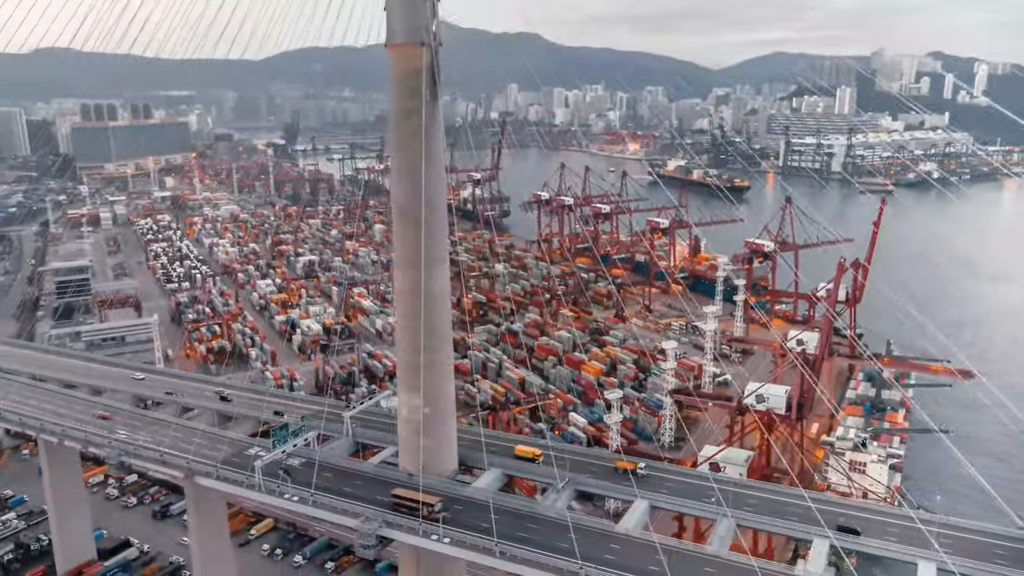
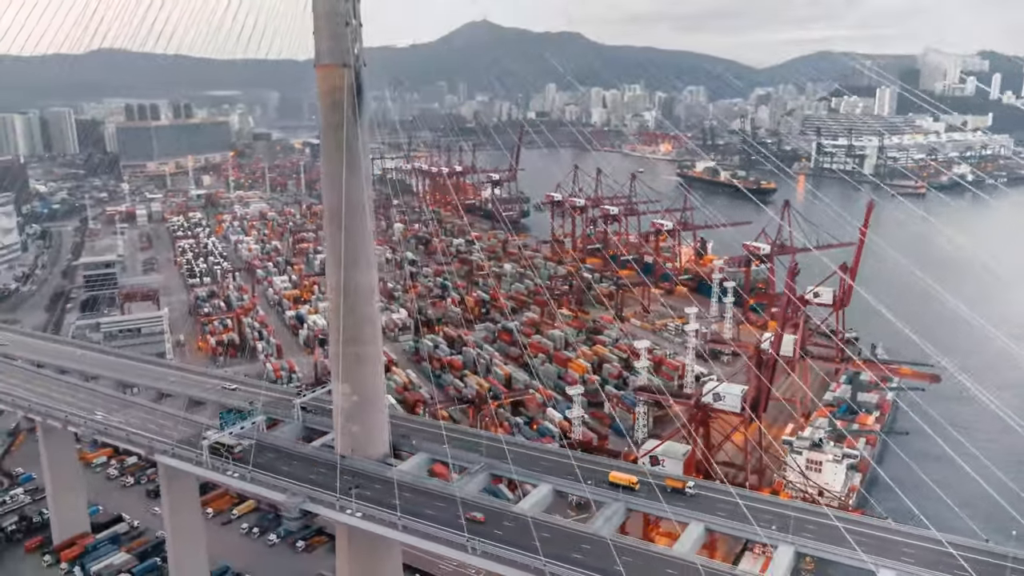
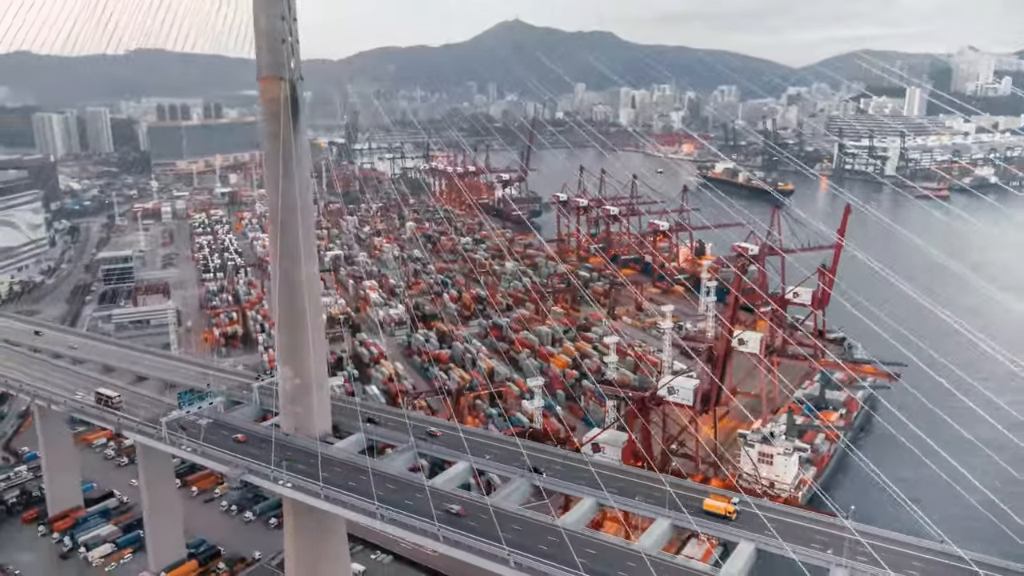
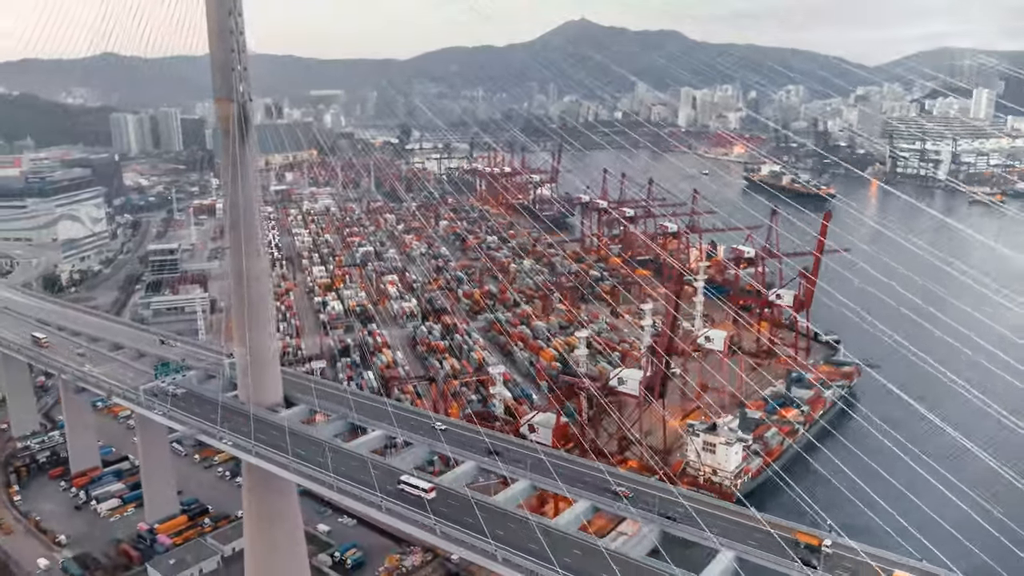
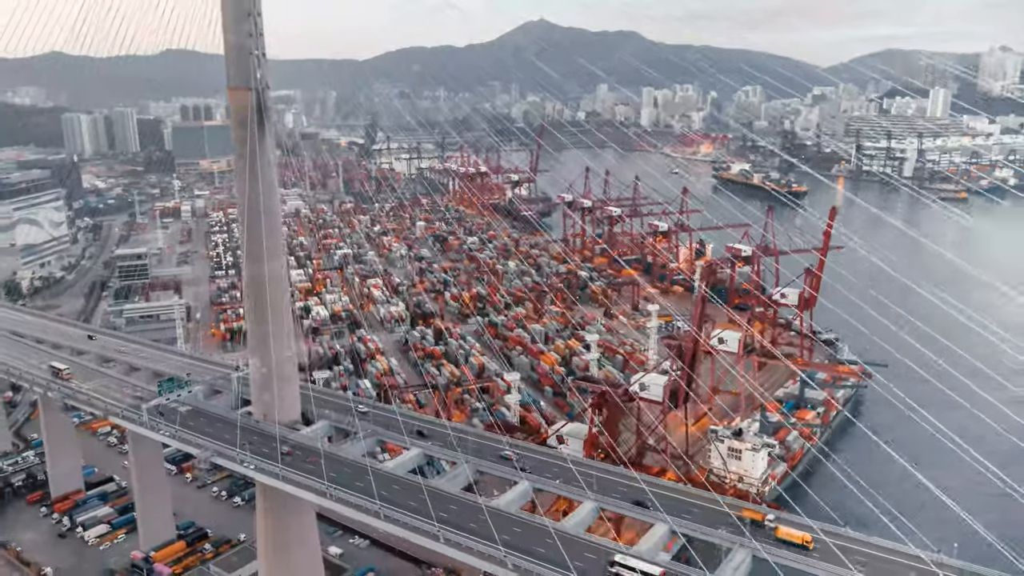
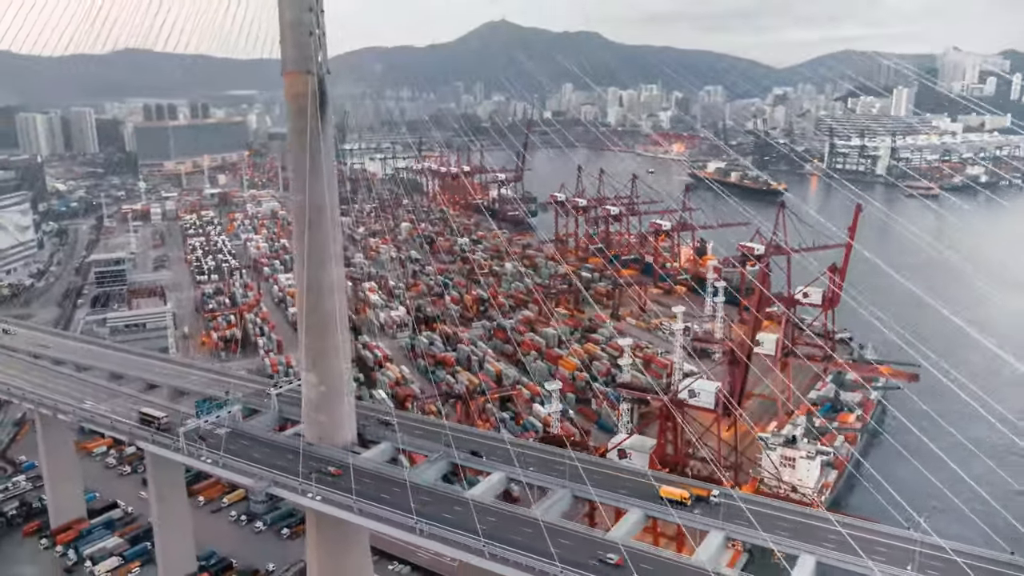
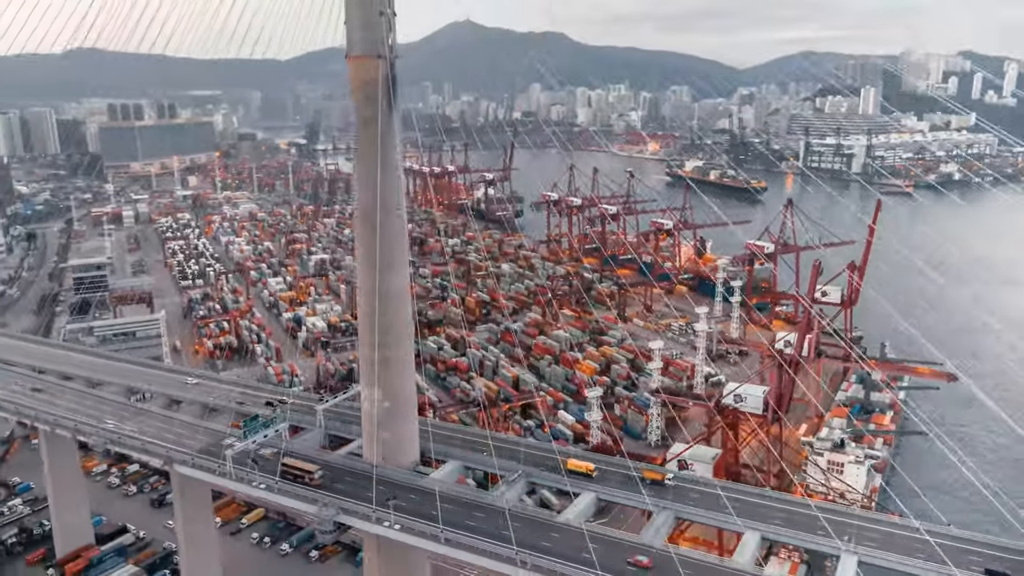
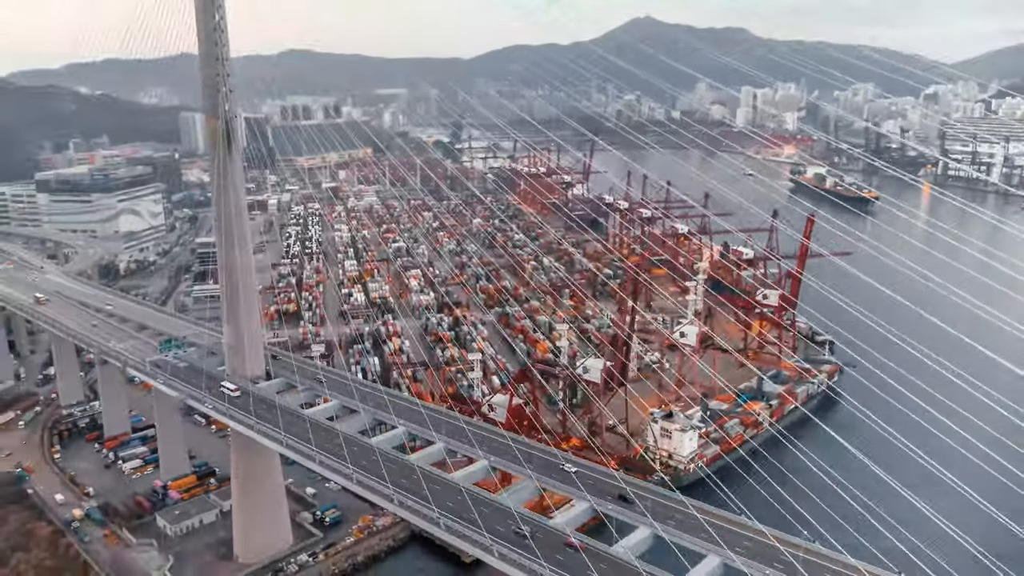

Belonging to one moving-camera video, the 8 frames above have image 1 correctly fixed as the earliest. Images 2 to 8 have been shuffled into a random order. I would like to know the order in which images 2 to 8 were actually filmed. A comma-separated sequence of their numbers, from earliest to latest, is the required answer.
7, 2, 6, 3, 5, 4, 8
